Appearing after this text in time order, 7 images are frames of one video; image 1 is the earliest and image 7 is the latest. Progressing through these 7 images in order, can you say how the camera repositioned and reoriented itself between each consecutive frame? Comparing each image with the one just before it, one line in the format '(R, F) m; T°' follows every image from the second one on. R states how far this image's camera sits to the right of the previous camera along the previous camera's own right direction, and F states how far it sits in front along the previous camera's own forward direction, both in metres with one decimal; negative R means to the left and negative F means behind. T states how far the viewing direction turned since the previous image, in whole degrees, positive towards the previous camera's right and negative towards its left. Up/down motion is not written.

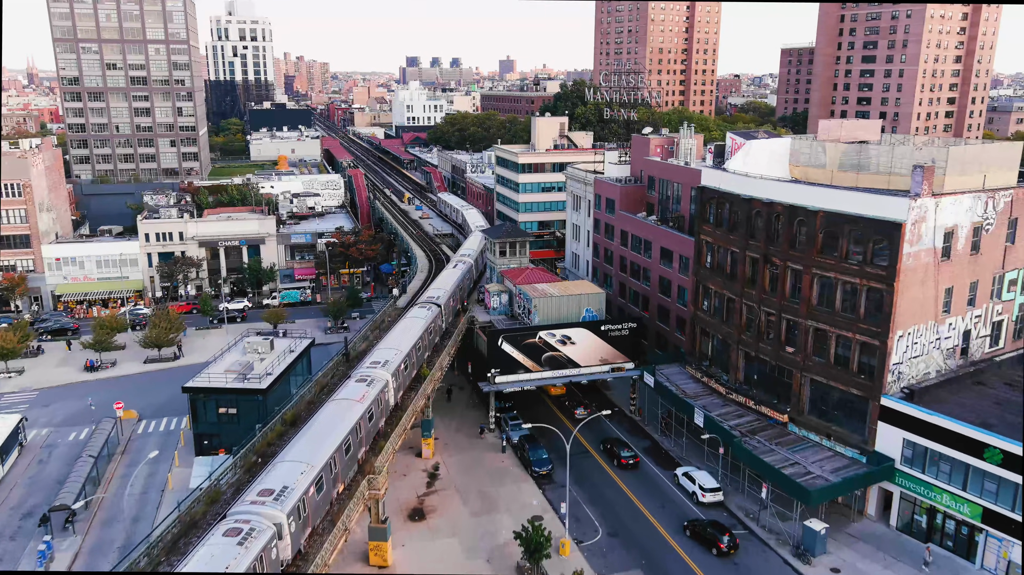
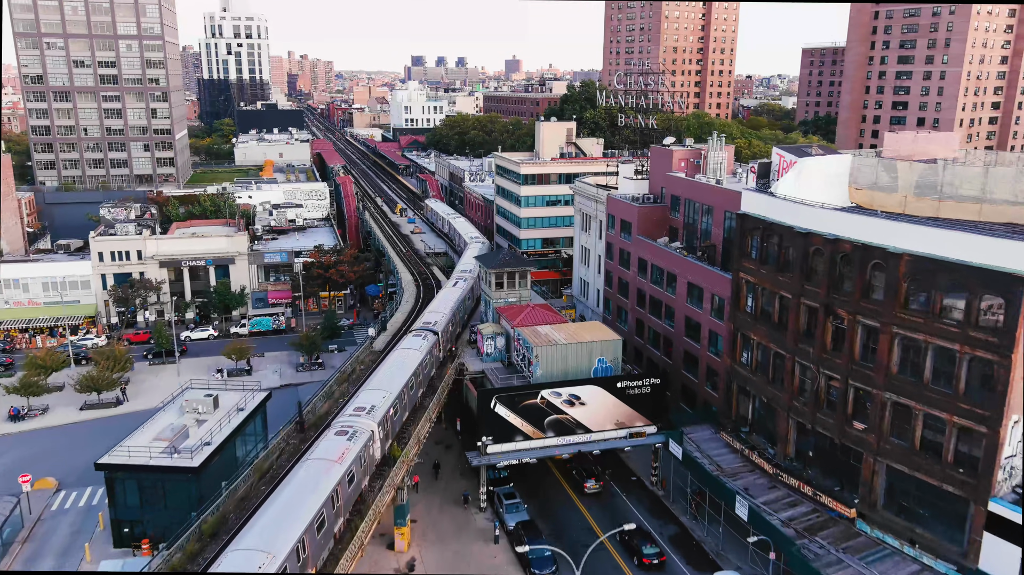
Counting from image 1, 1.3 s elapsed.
(+0.4, +8.4) m; 0°
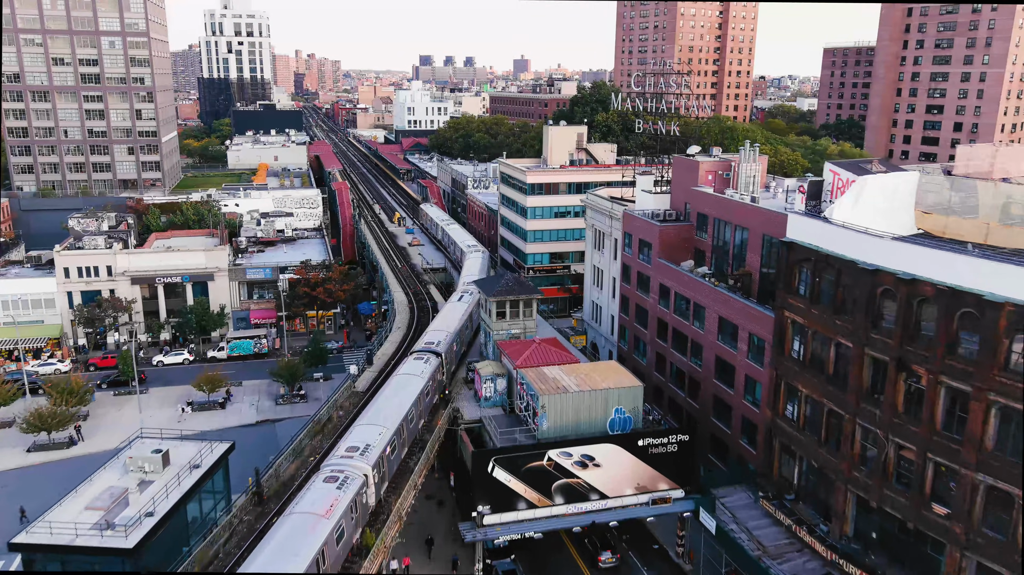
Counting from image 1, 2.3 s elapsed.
(+0.2, +5.9) m; -1°
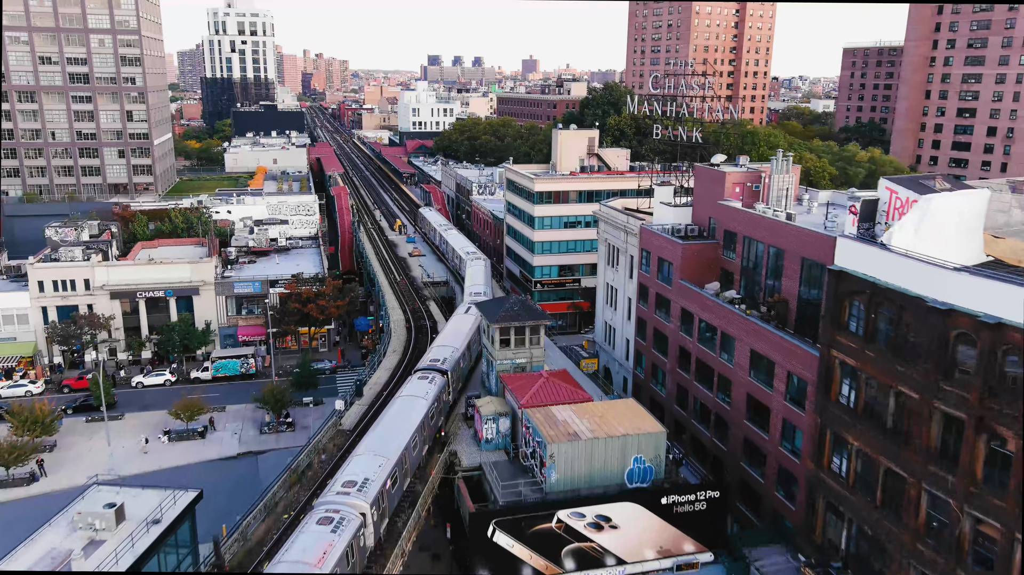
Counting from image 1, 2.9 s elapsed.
(+0.1, +4.2) m; -1°
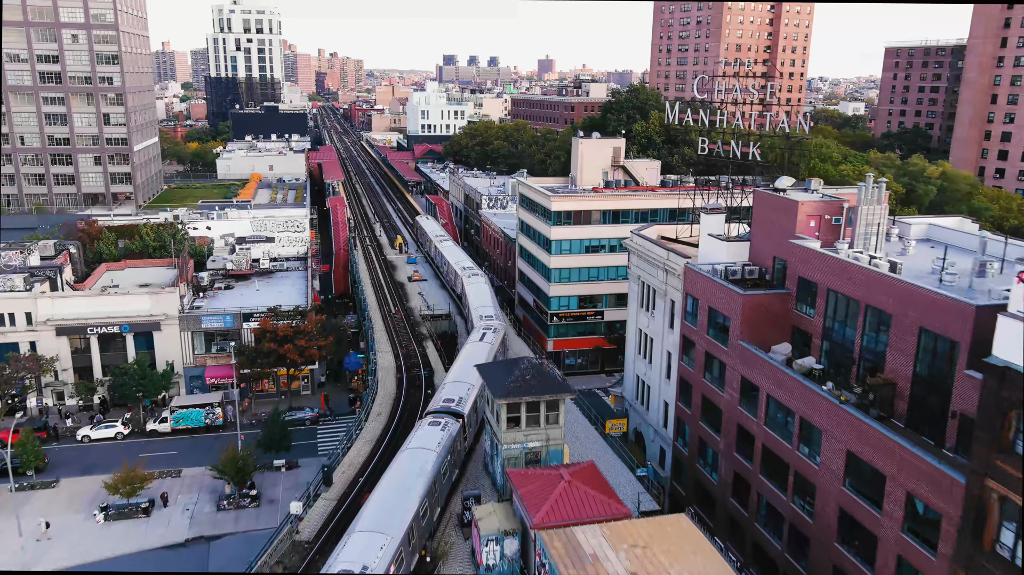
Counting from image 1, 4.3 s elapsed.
(+0.1, +8.5) m; -1°
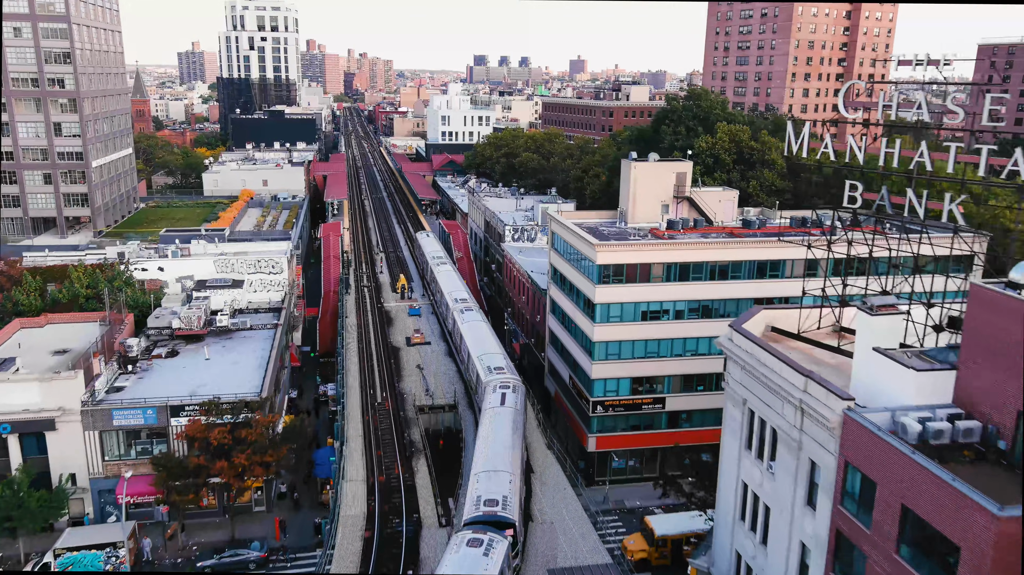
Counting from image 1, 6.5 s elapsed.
(-0.1, +14.4) m; -2°
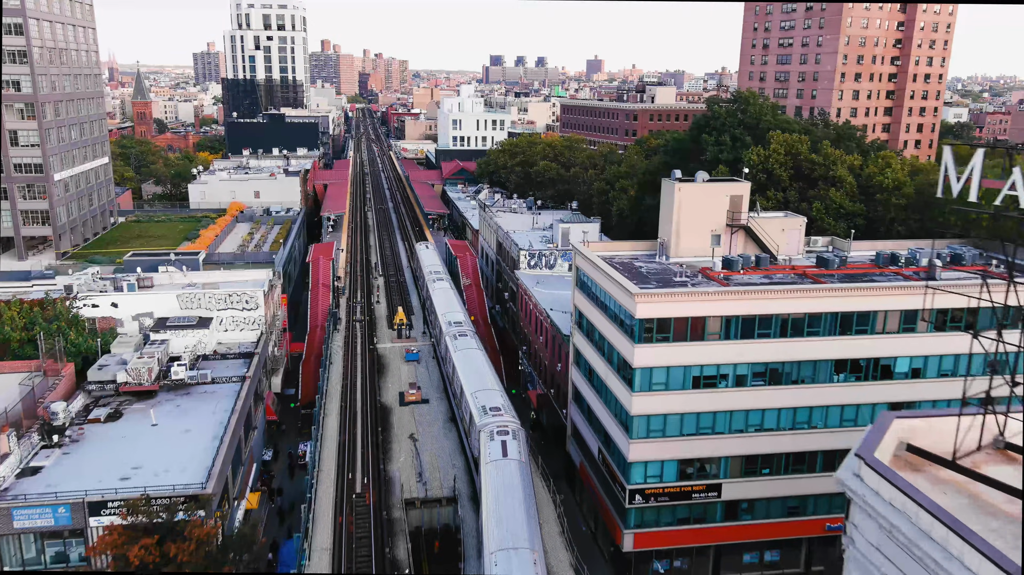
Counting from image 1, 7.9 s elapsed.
(0.0, +8.5) m; -1°
